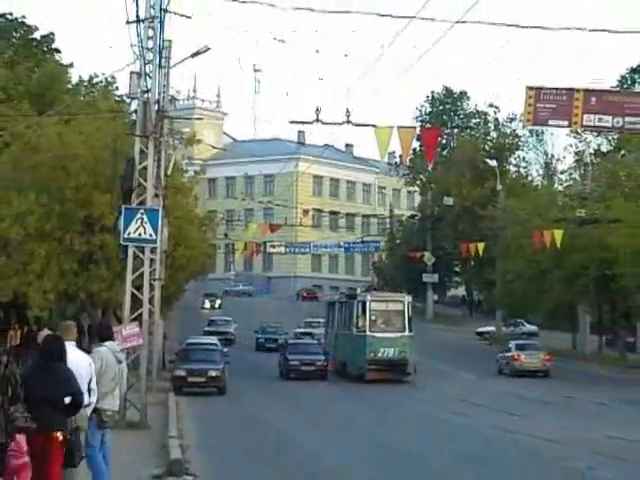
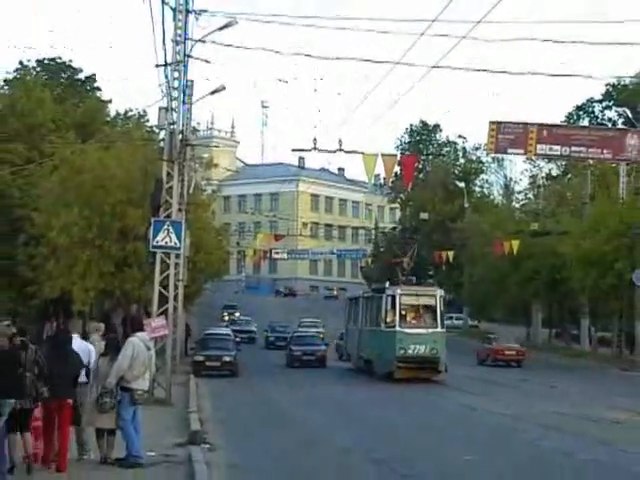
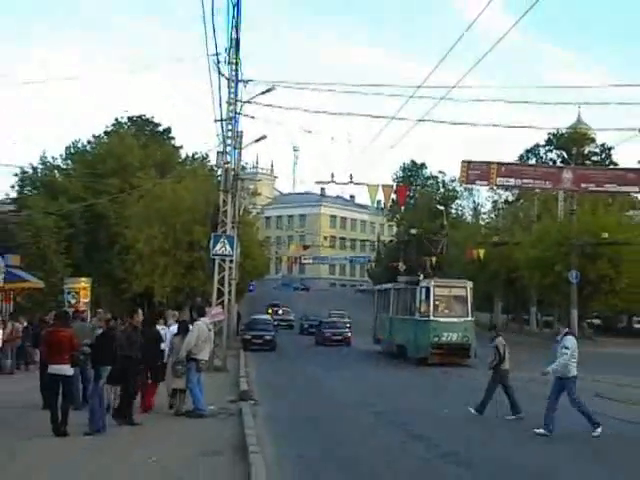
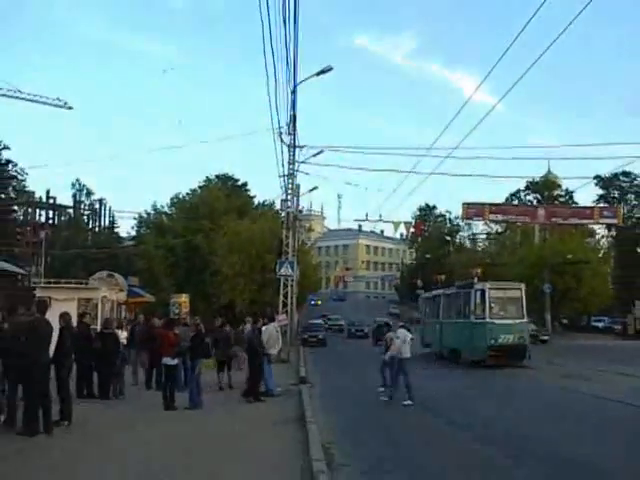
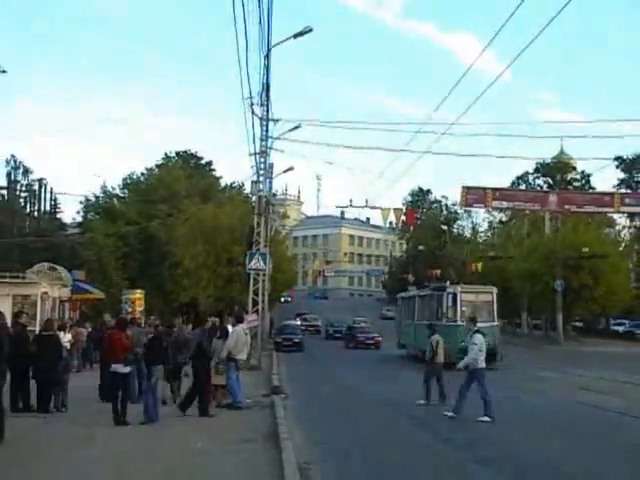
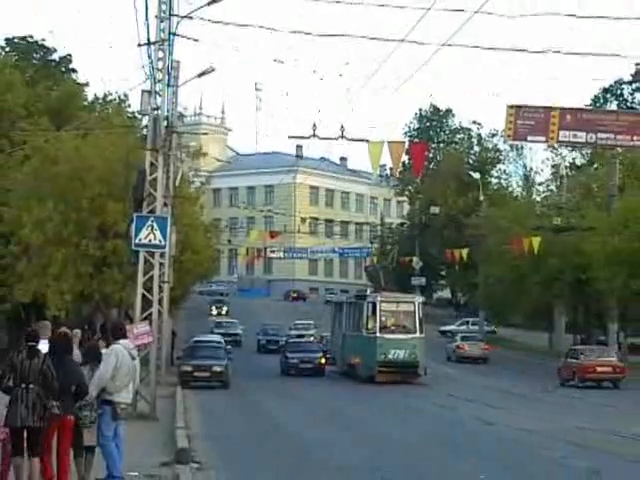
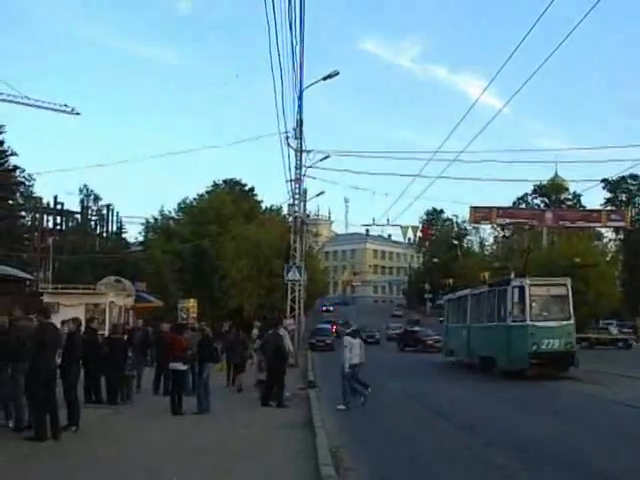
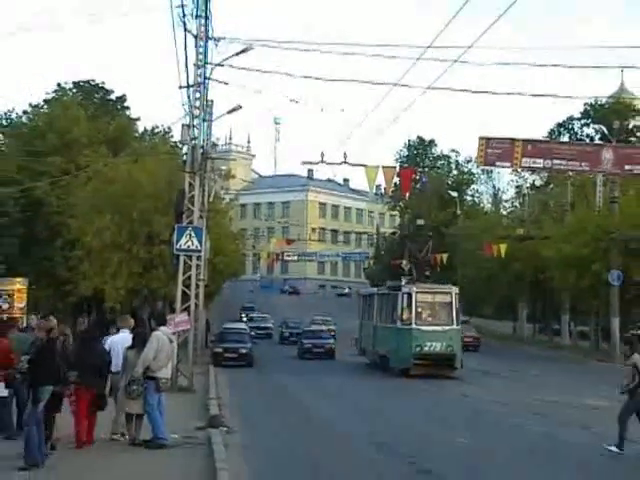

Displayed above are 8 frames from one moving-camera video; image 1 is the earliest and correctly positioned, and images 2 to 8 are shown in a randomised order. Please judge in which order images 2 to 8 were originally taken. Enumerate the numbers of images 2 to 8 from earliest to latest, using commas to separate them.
6, 2, 8, 3, 5, 4, 7
